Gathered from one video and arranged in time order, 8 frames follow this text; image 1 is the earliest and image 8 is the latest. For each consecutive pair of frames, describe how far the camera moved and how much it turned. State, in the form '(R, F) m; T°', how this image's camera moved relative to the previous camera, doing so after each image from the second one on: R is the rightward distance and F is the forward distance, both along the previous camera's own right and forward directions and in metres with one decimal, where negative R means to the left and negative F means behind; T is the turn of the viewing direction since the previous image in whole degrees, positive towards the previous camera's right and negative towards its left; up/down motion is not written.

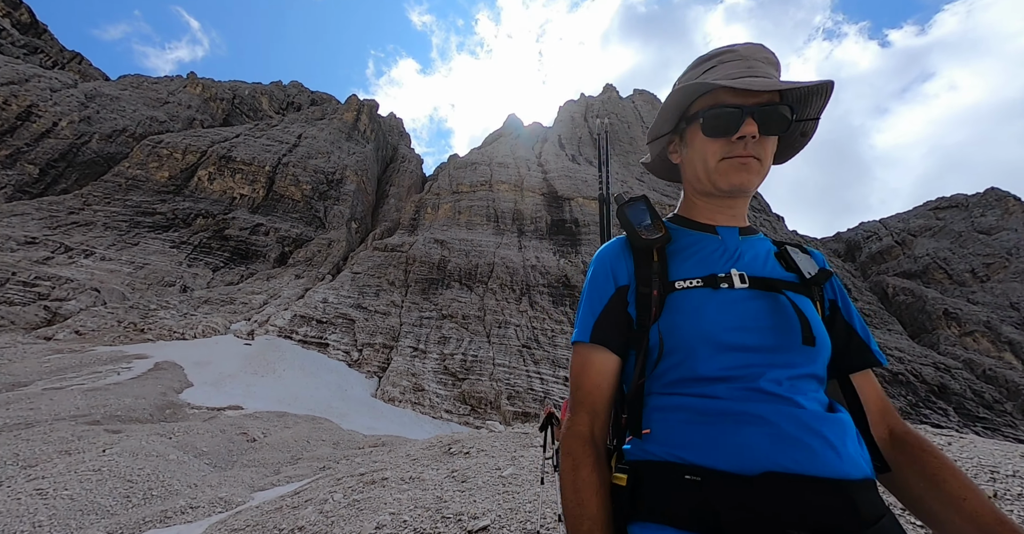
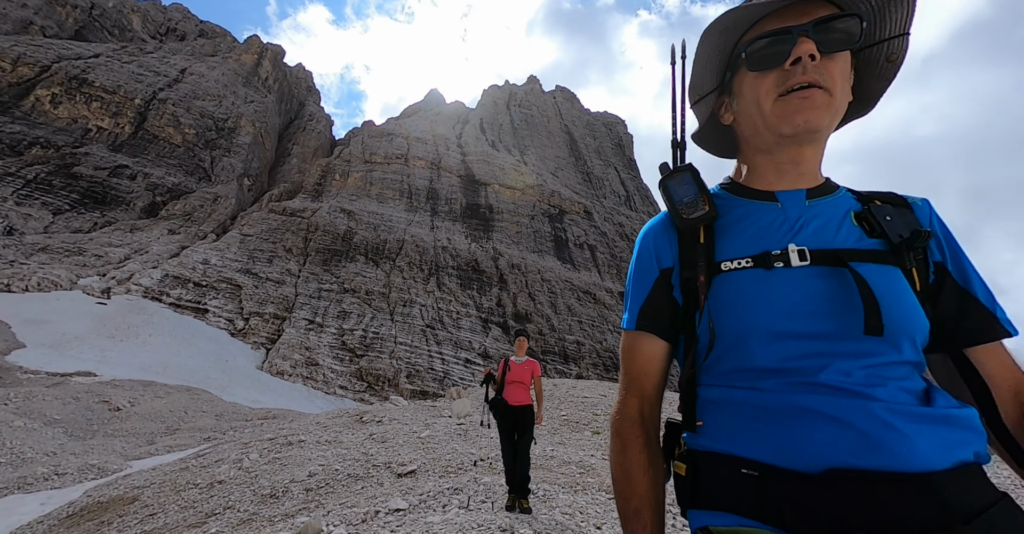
(-0.5, -0.5) m; +13°
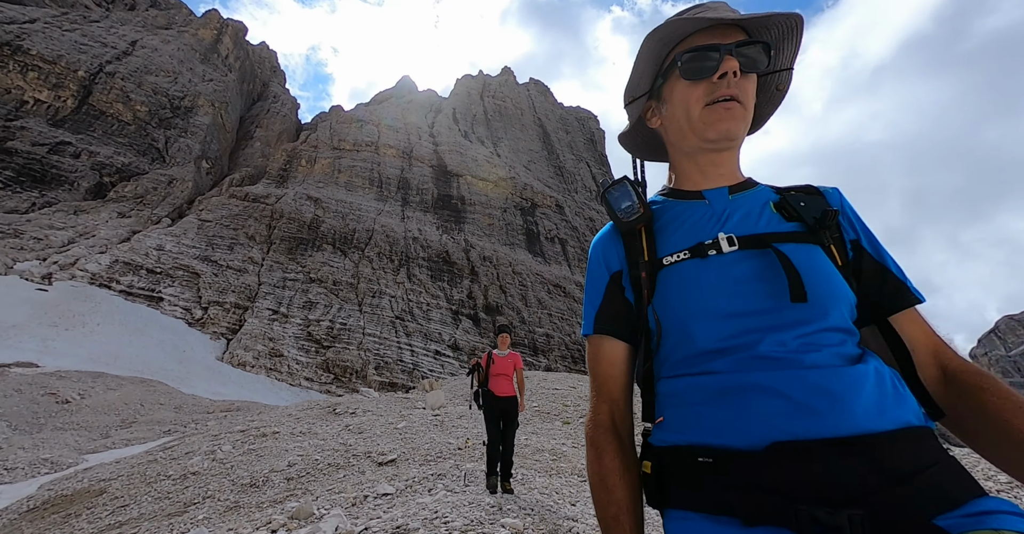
(-0.2, -0.1) m; +4°
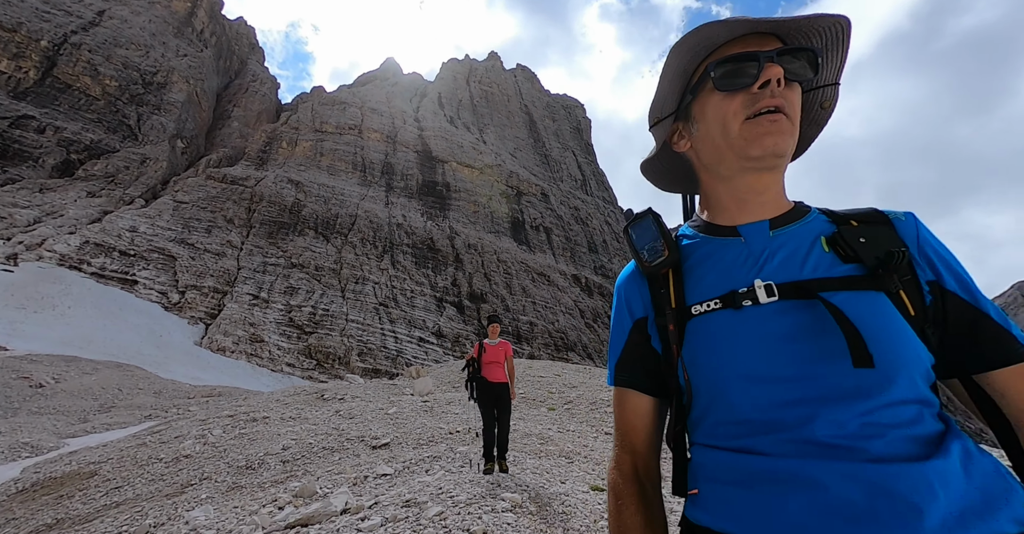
(-0.1, -0.1) m; +2°
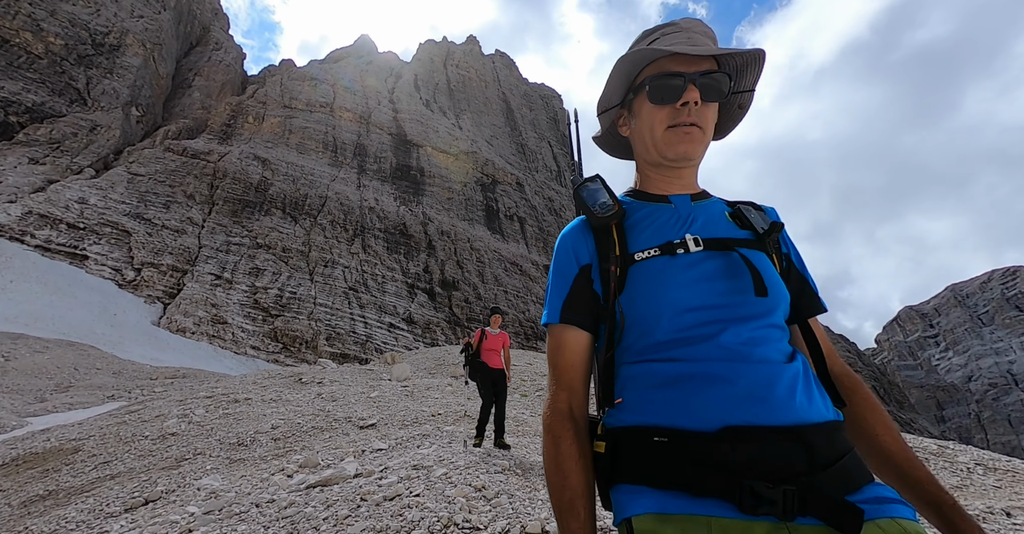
(-0.2, -0.3) m; +4°
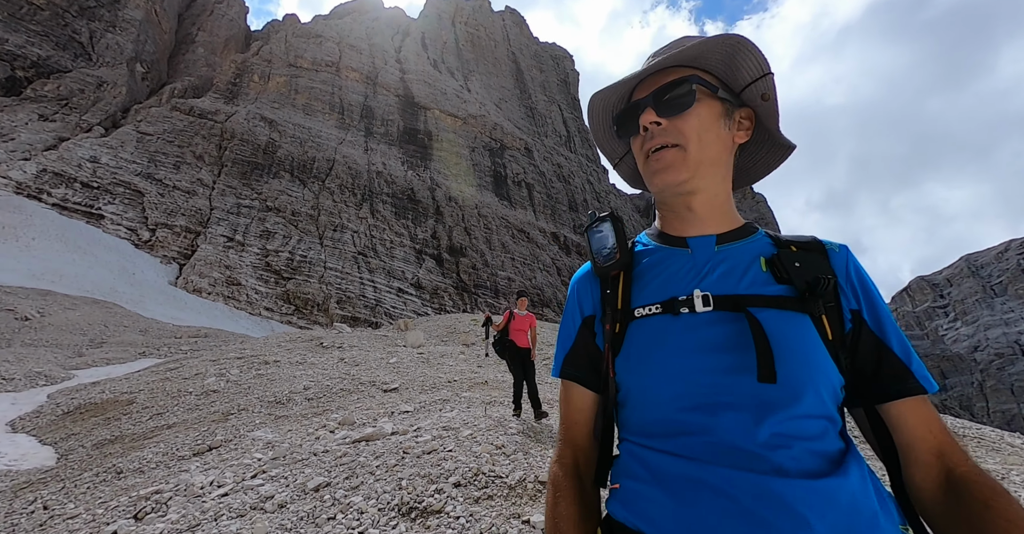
(-0.1, -0.3) m; -1°
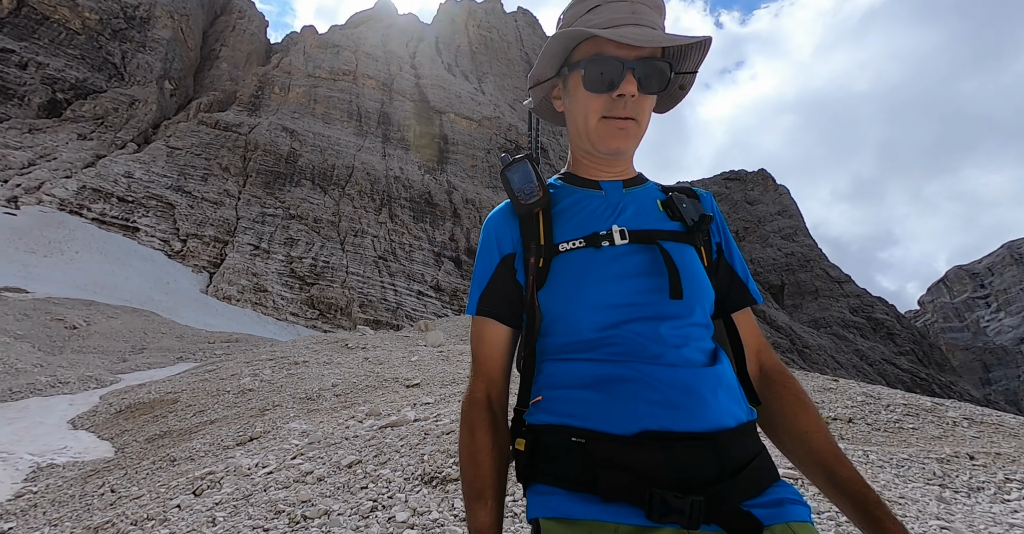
(+0.1, -0.2) m; -2°
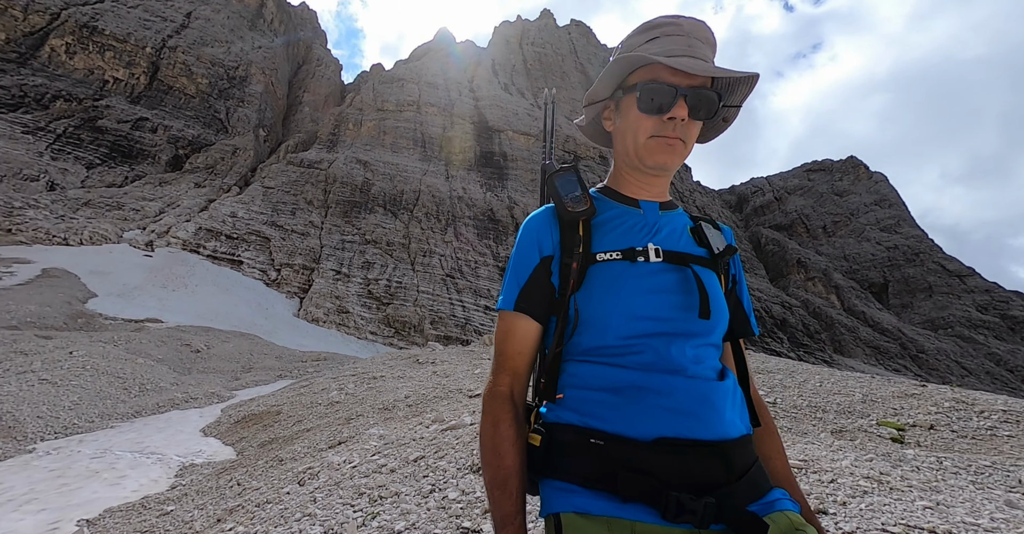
(+0.3, -0.5) m; -9°
